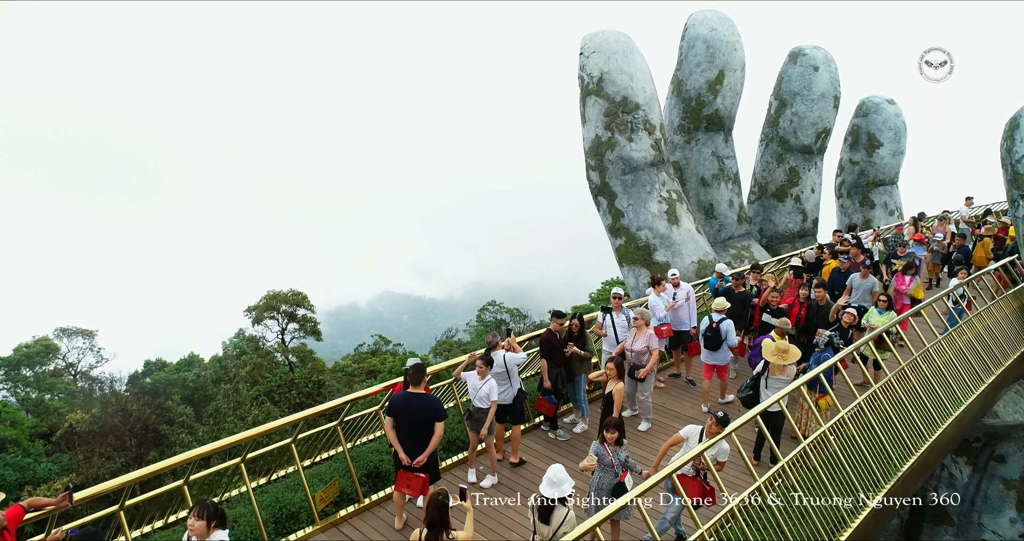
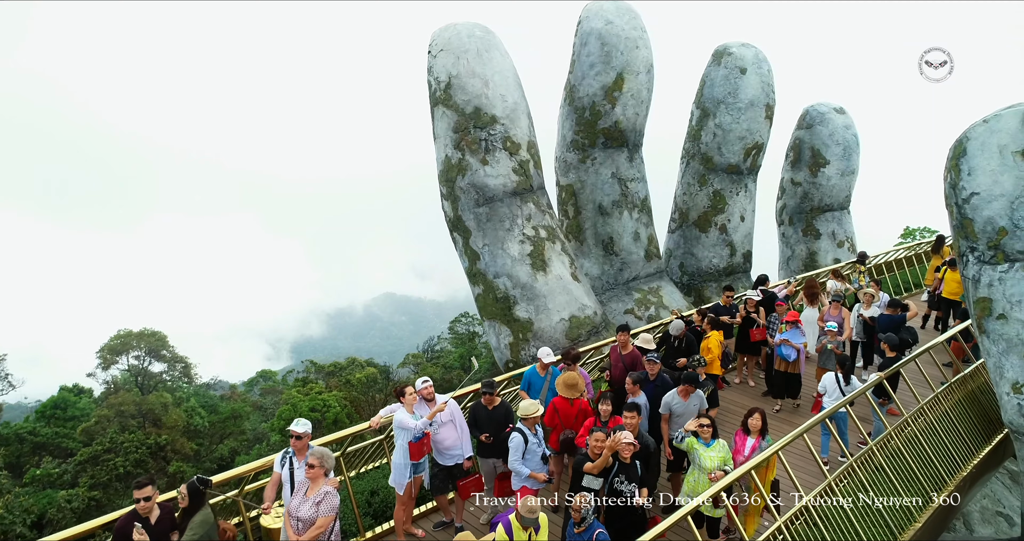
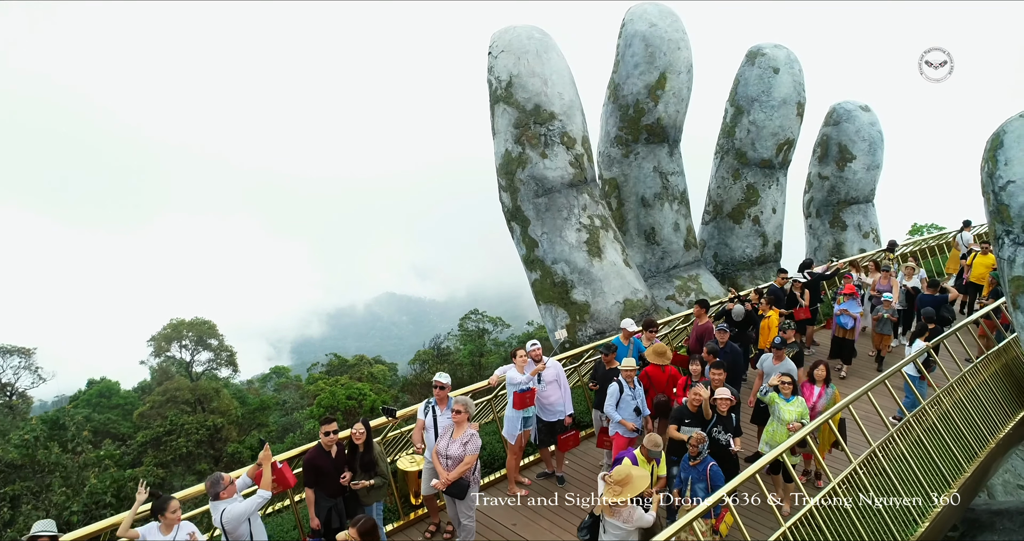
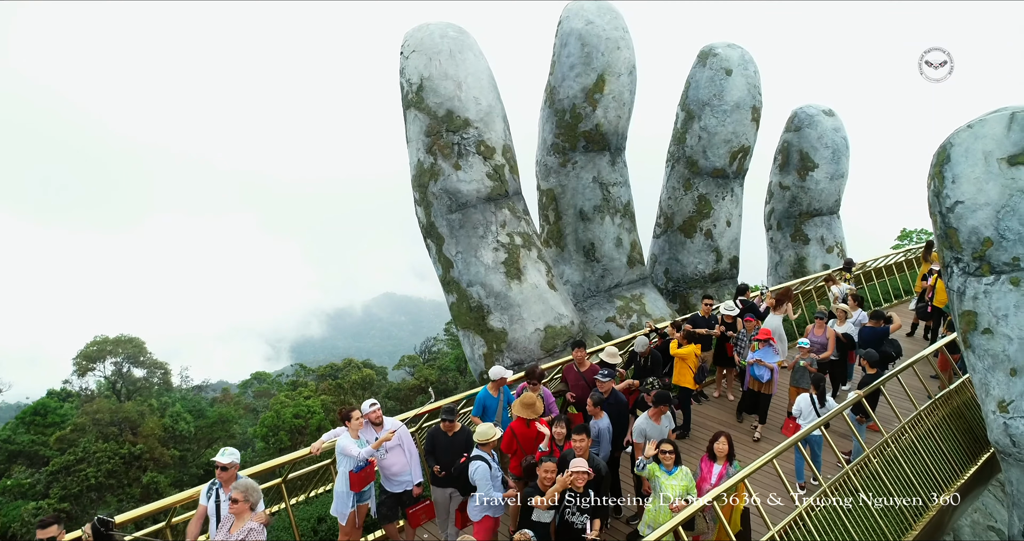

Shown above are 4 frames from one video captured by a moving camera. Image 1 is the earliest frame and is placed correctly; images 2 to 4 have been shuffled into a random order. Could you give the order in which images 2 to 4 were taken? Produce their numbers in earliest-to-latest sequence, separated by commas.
3, 2, 4
